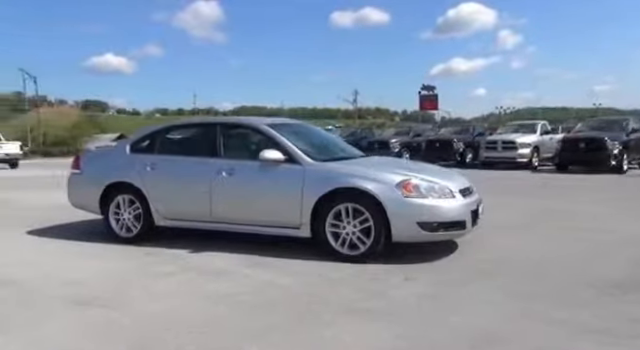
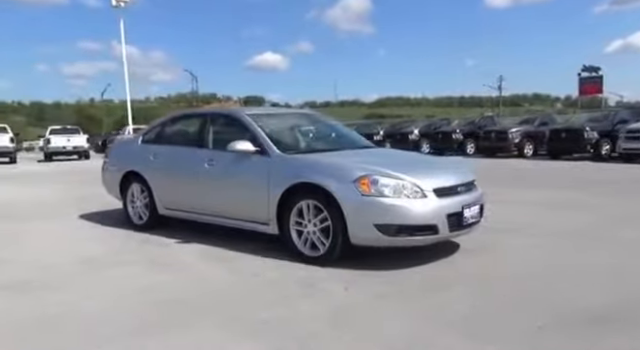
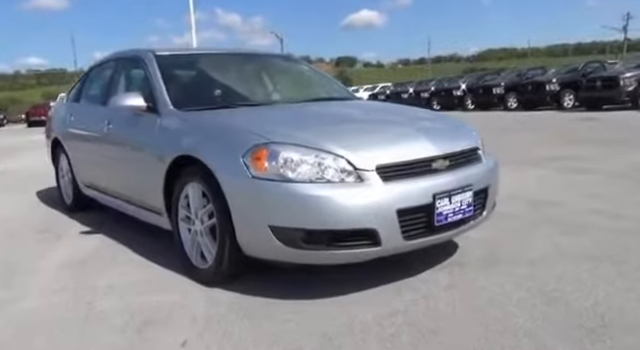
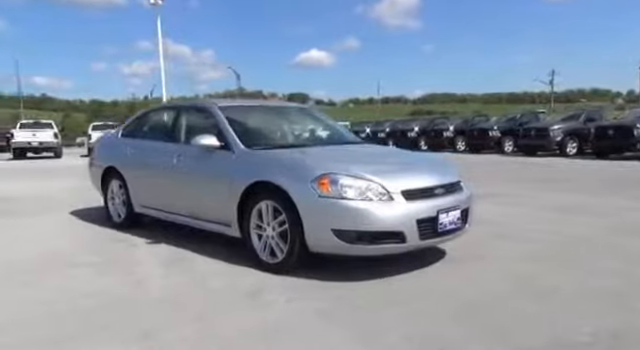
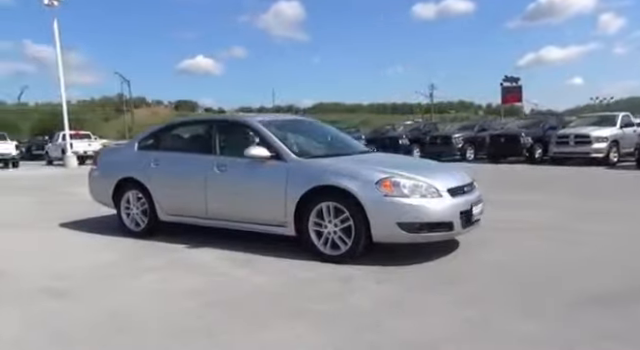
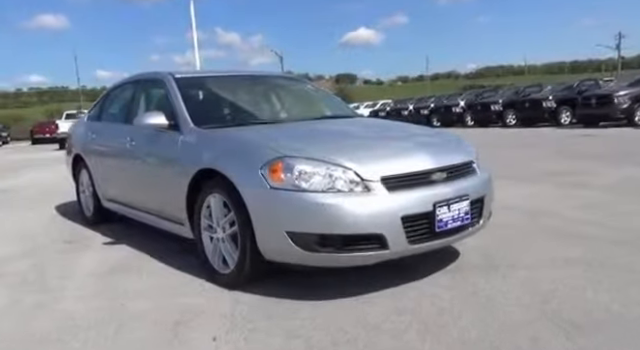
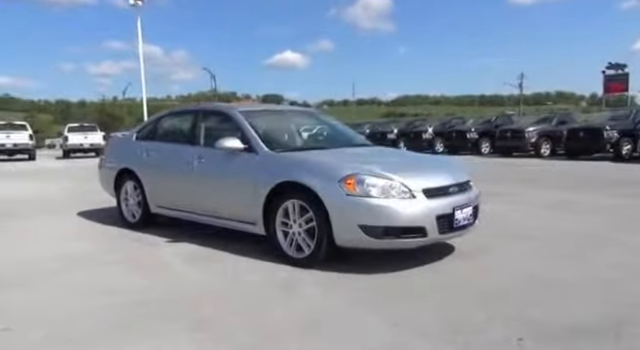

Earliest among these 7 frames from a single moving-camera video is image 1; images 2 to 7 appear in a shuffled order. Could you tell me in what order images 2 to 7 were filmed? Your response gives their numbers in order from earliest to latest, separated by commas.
5, 2, 7, 4, 6, 3
